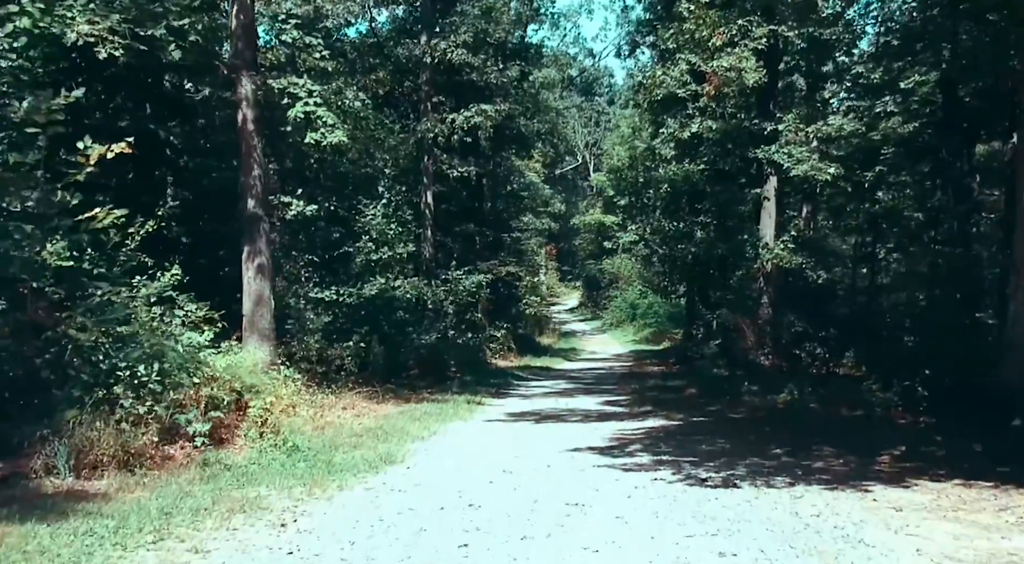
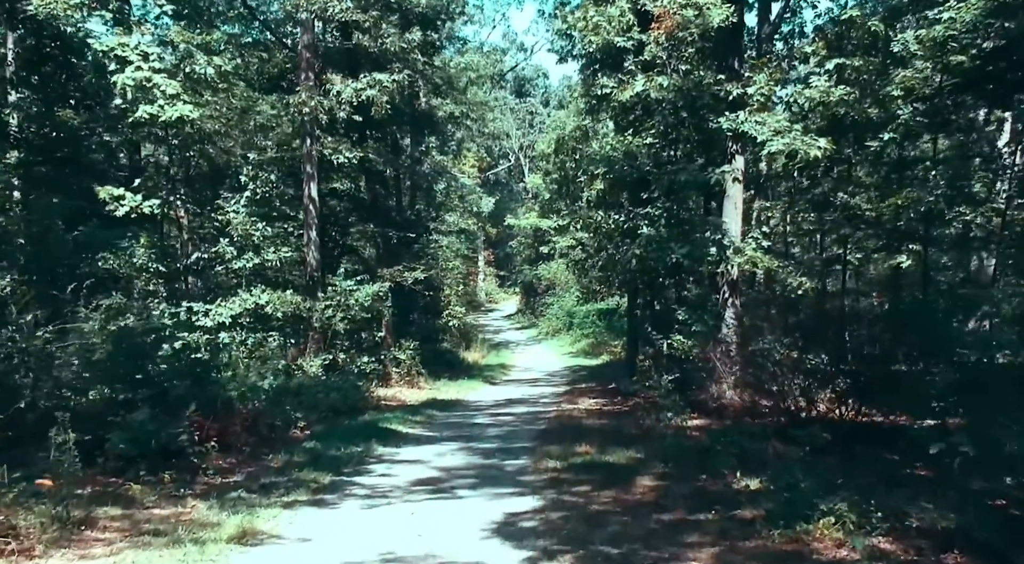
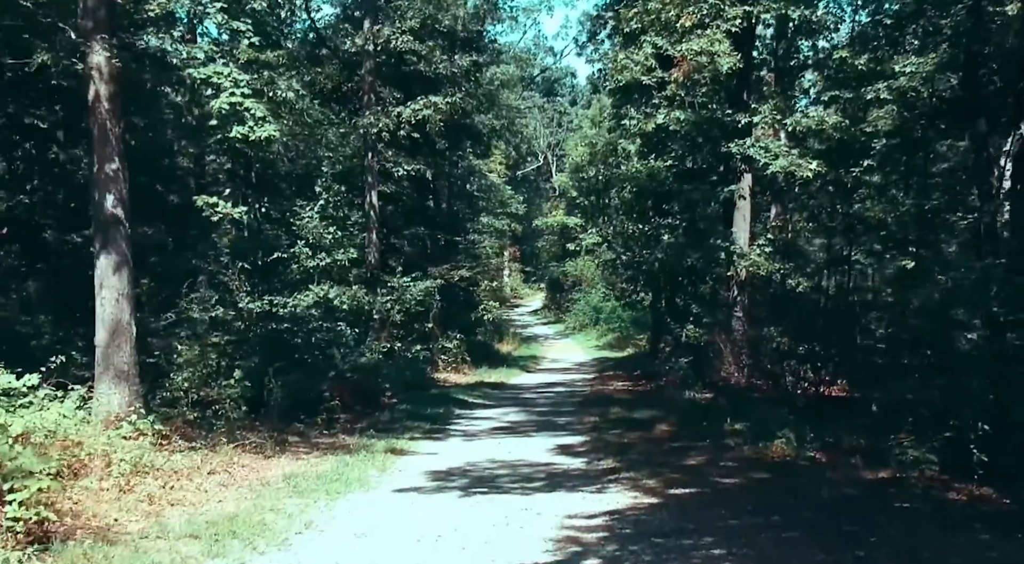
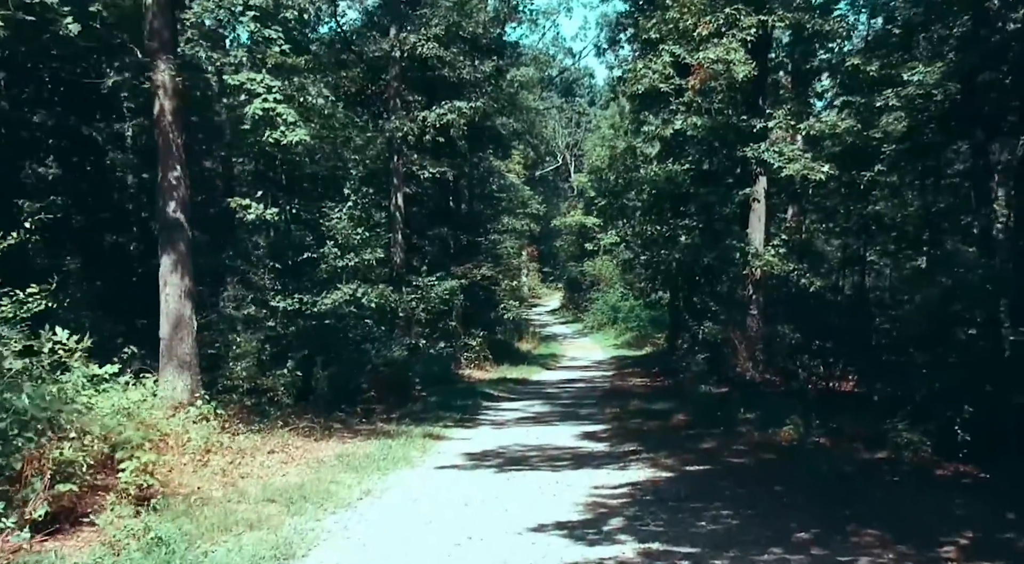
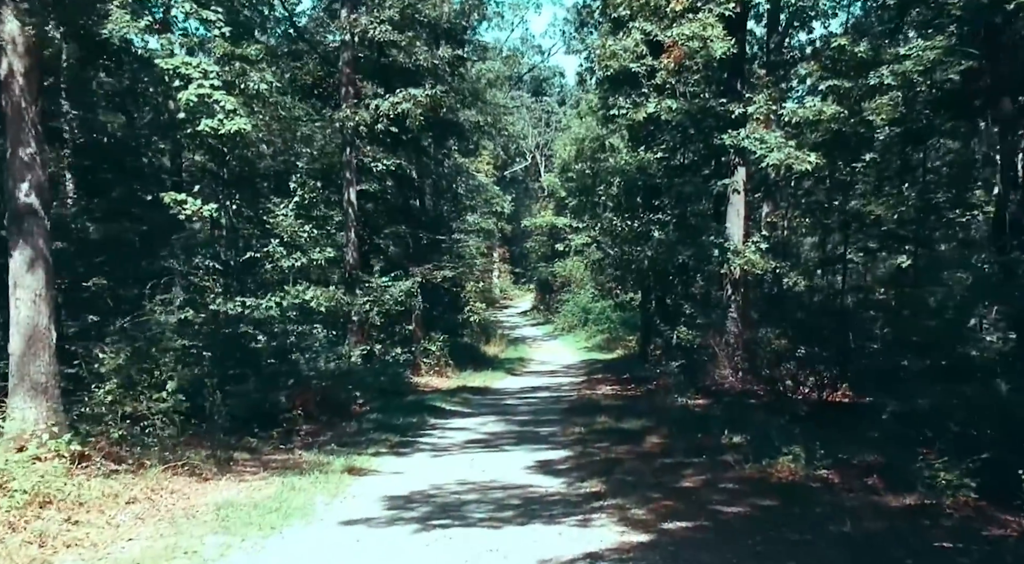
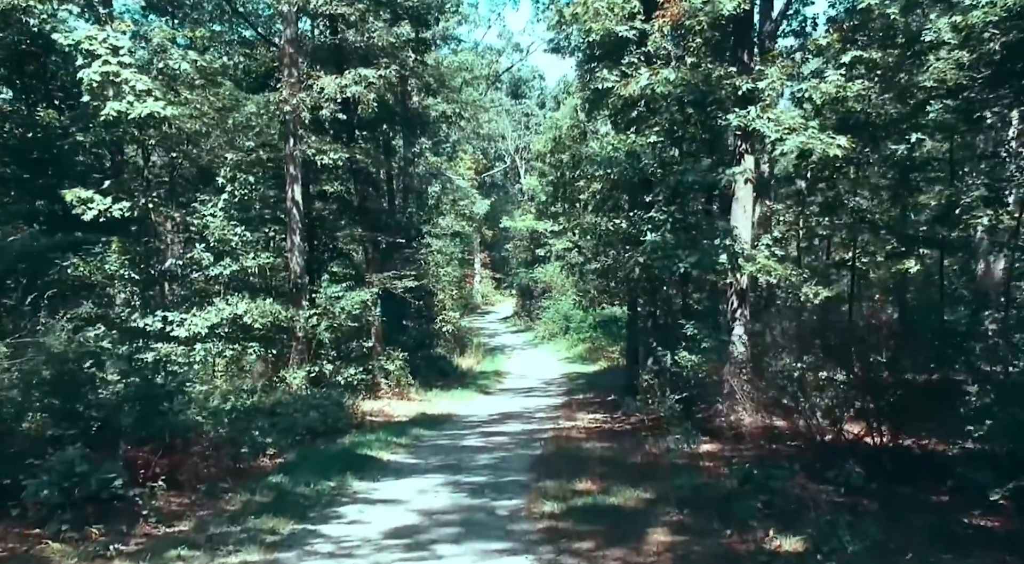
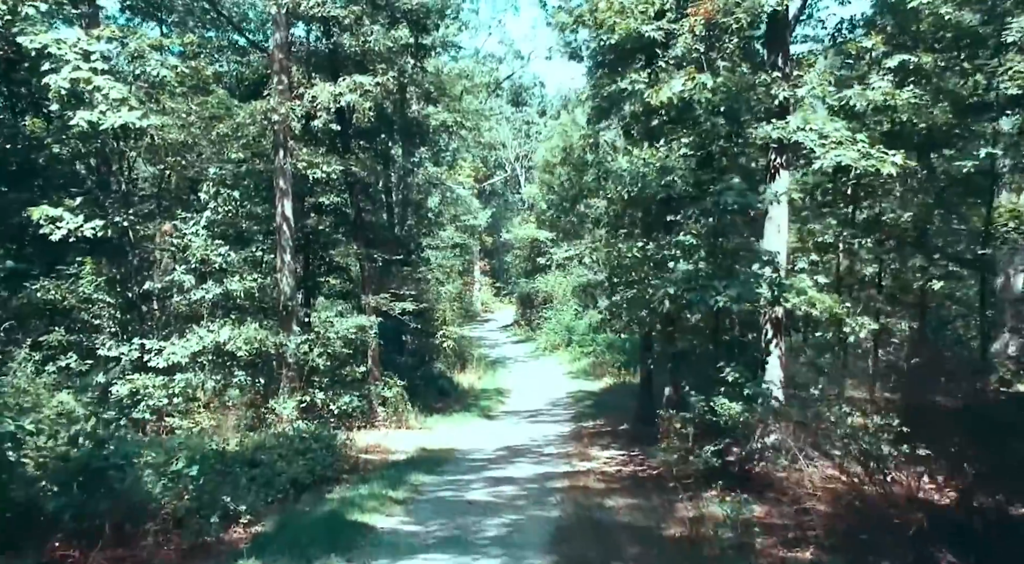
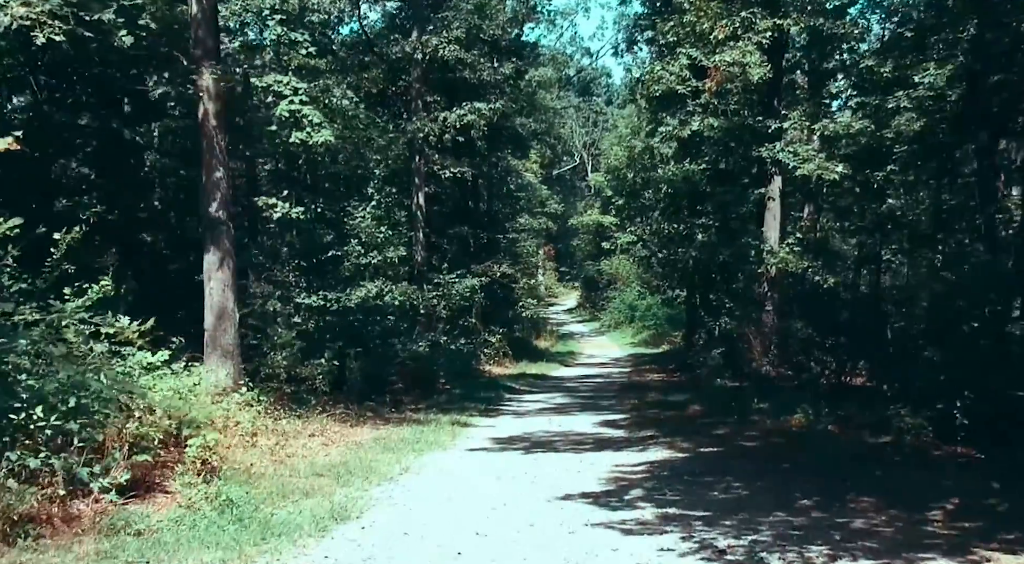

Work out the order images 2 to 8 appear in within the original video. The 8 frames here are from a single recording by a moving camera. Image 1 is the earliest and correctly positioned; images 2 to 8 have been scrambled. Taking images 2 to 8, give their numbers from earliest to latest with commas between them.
8, 4, 3, 5, 2, 6, 7
